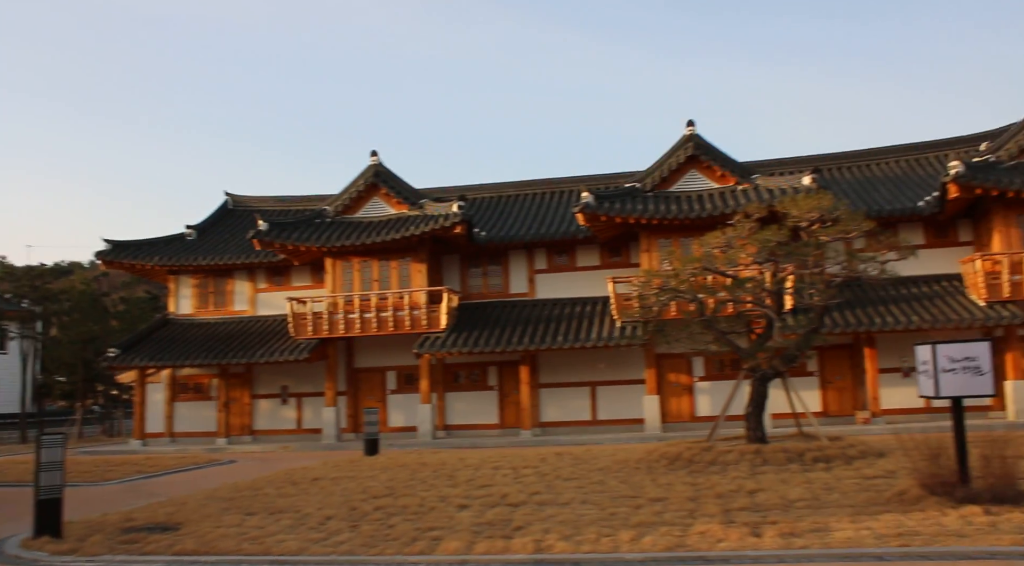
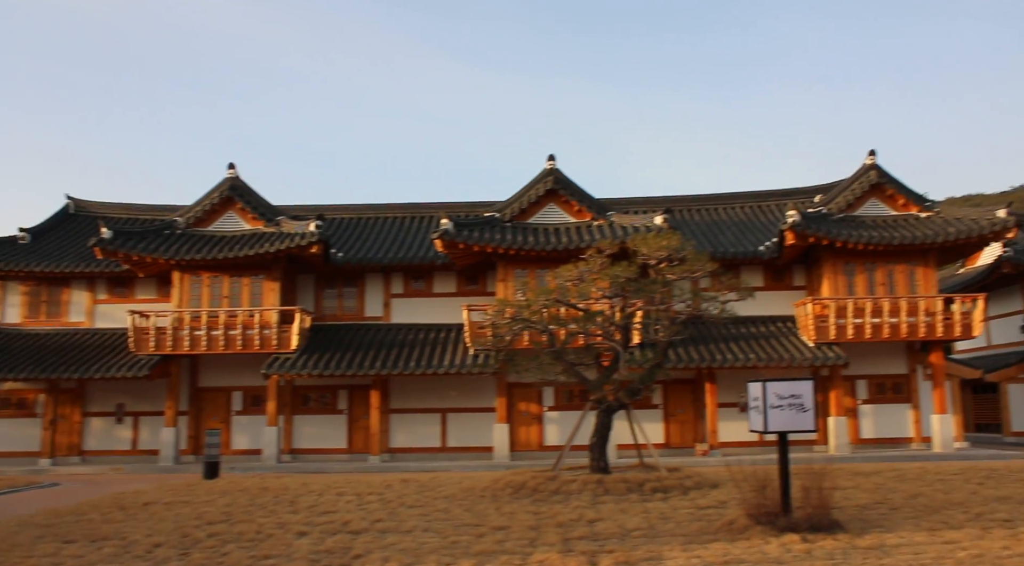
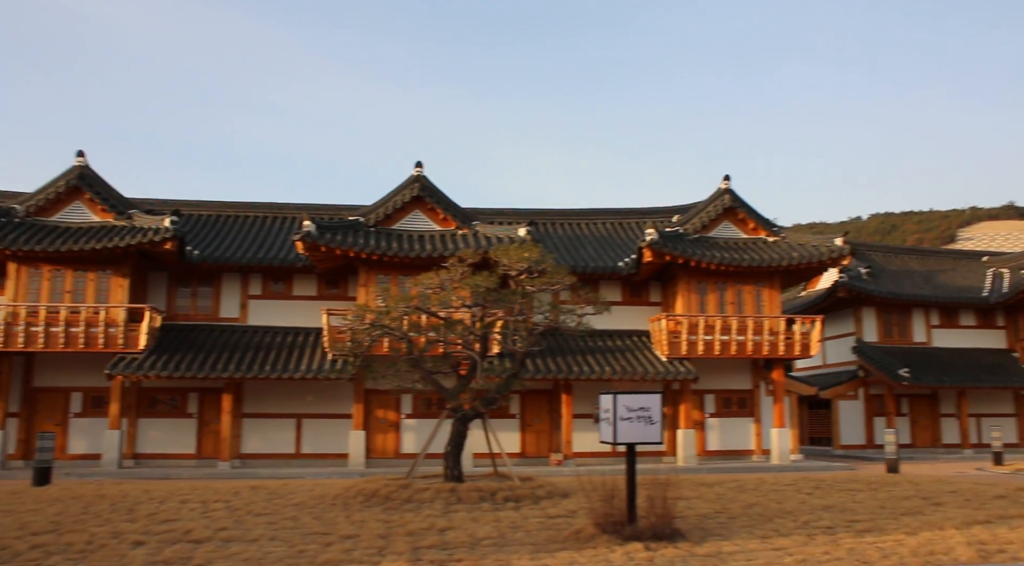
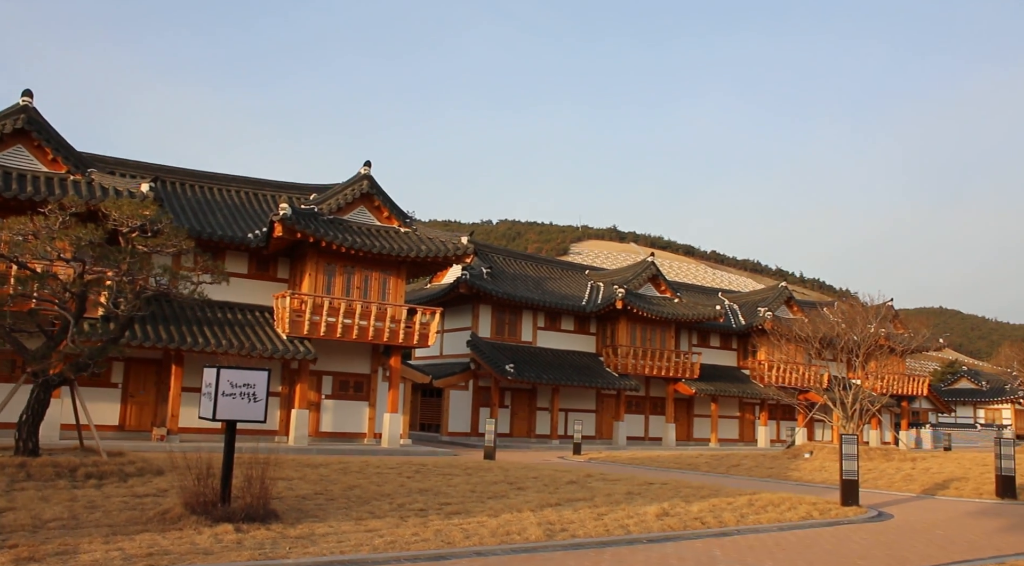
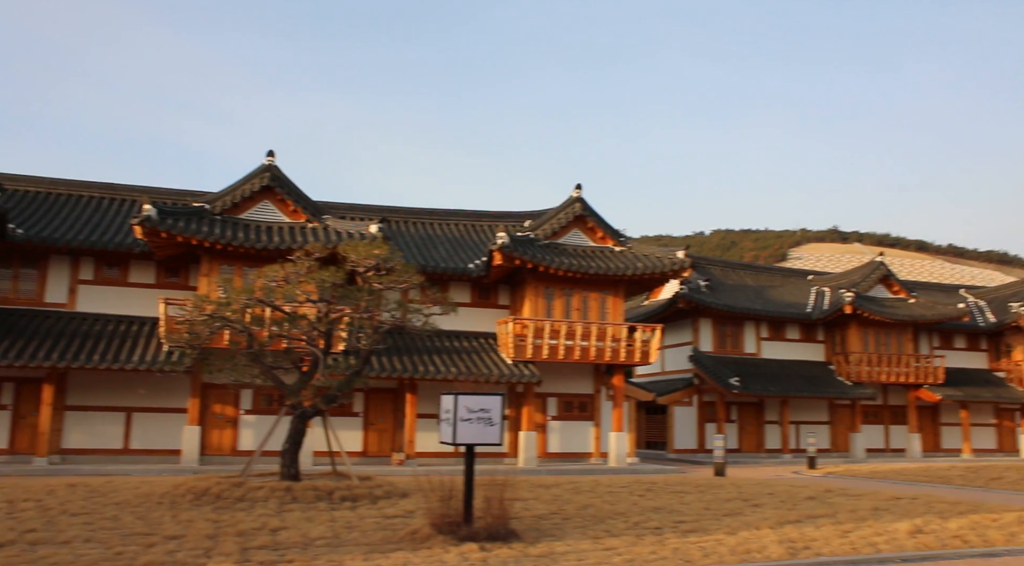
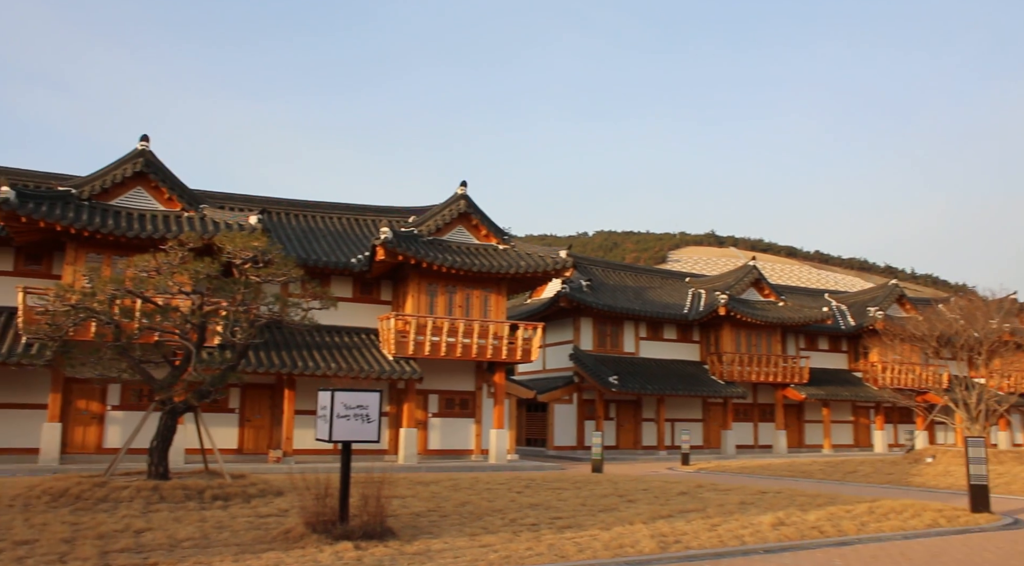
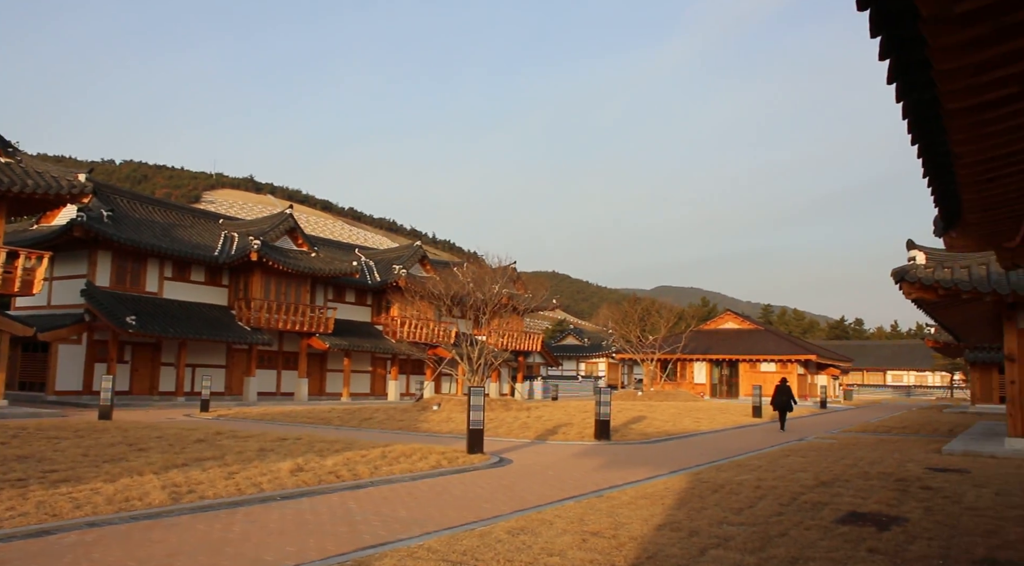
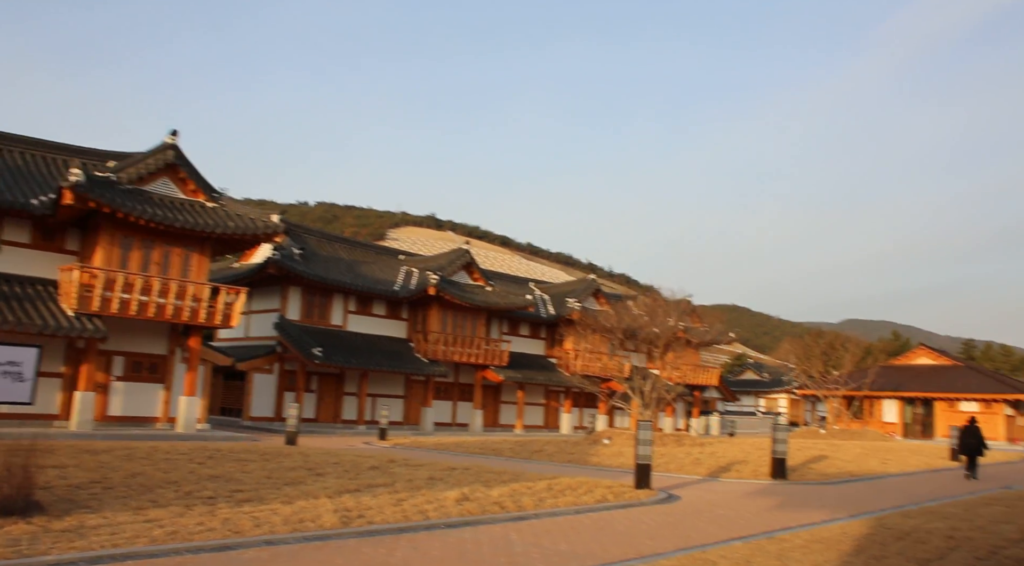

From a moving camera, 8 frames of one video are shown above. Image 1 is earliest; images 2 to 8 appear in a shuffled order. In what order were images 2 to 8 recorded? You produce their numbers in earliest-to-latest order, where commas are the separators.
2, 3, 5, 6, 4, 8, 7
